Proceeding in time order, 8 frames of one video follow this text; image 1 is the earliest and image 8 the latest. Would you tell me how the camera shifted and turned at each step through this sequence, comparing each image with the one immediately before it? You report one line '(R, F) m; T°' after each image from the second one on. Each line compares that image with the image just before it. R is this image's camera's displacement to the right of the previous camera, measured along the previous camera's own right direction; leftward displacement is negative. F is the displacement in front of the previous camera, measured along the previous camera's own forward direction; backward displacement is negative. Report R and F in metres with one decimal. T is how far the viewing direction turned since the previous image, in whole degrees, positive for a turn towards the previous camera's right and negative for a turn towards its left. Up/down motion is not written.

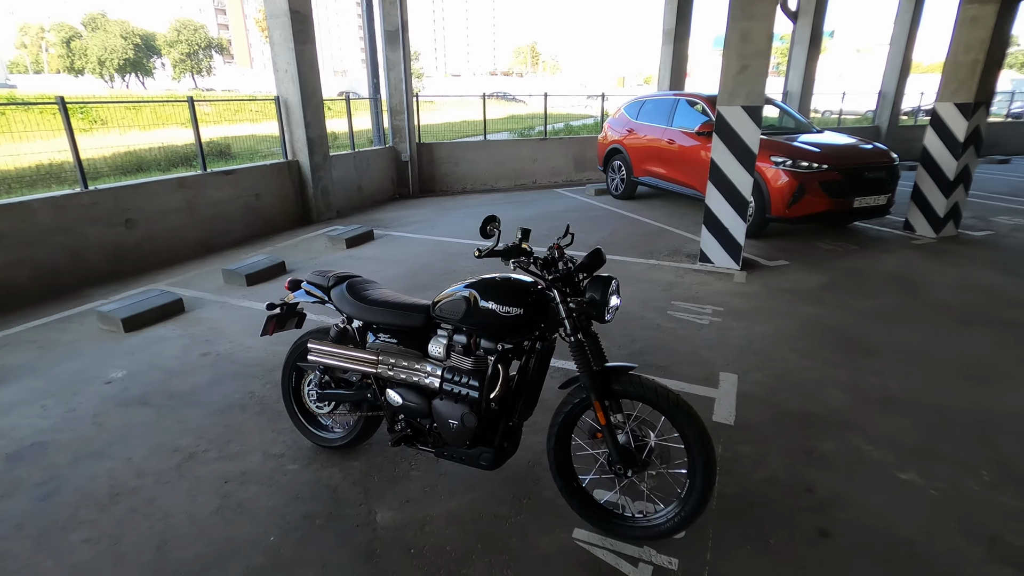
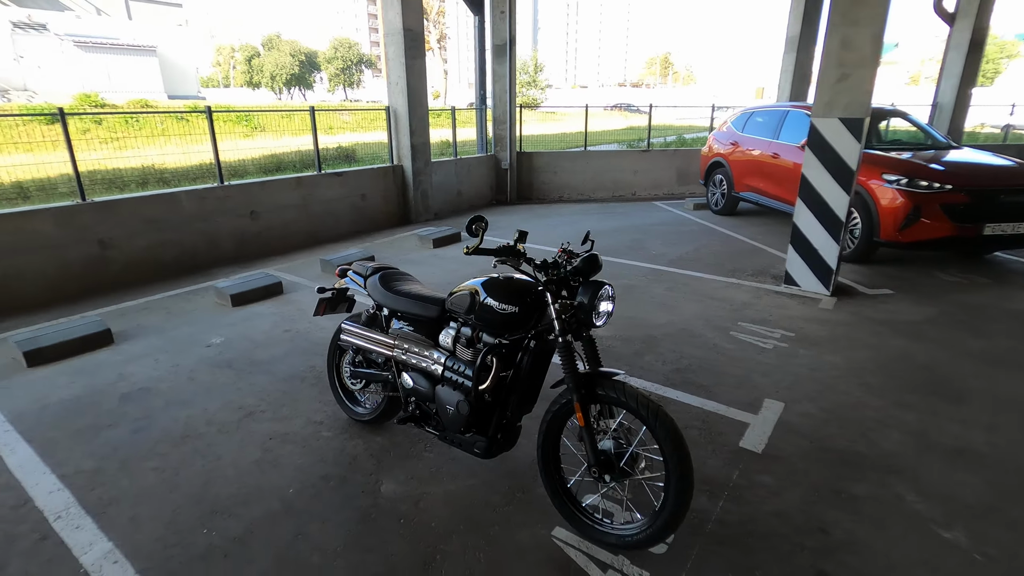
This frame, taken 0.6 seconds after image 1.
(+0.5, -0.1) m; -12°
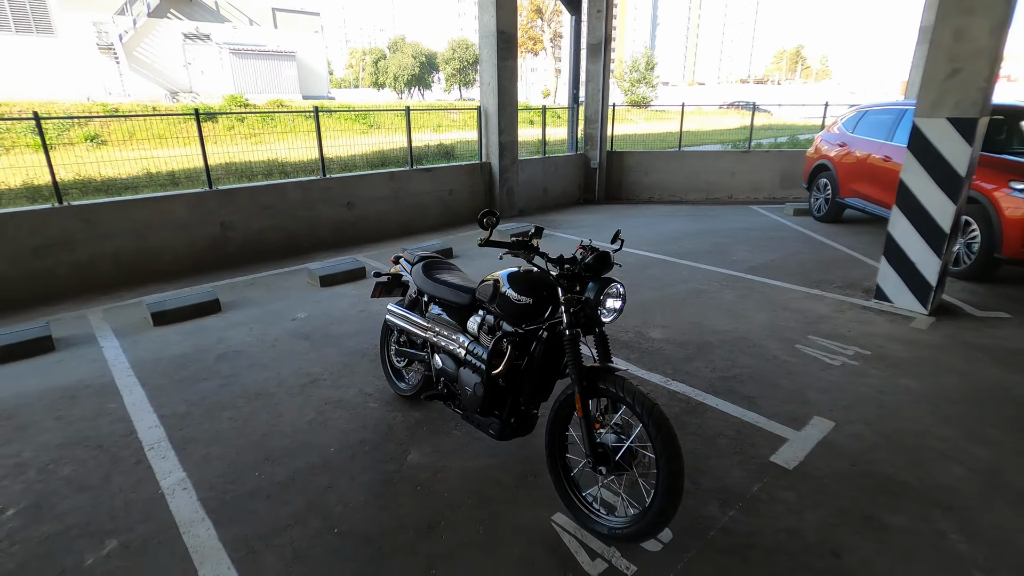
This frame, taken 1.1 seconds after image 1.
(+0.4, -0.1) m; -11°
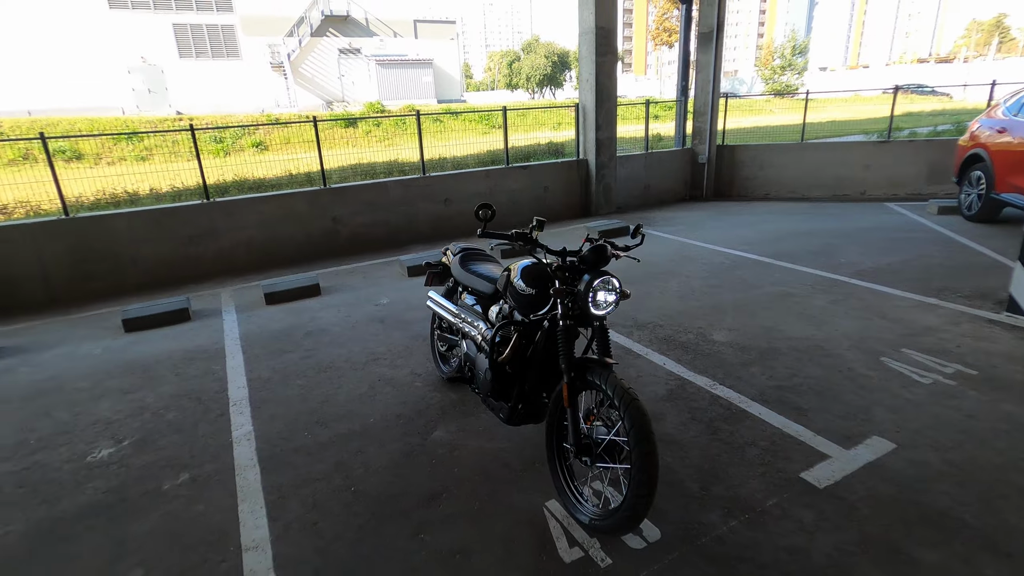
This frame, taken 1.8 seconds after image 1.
(+0.6, 0.0) m; -14°
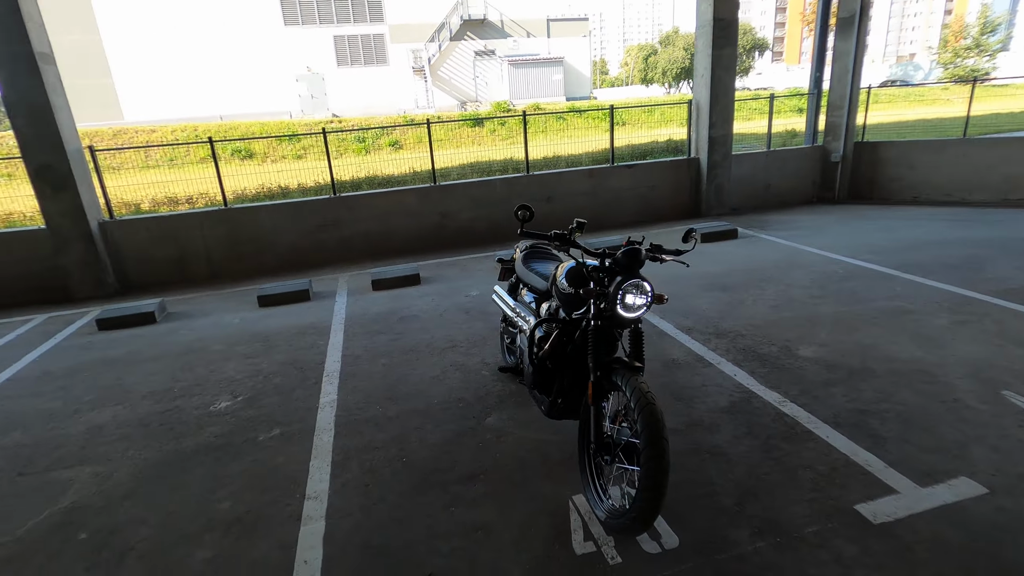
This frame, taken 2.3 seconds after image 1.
(+0.4, -0.1) m; -13°
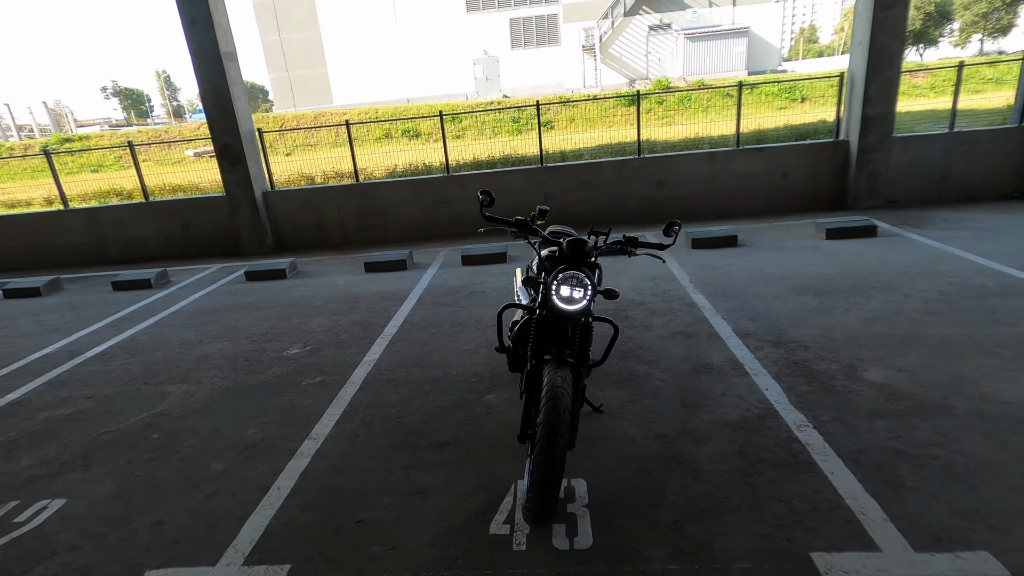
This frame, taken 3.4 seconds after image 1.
(+1.0, +0.1) m; -17°
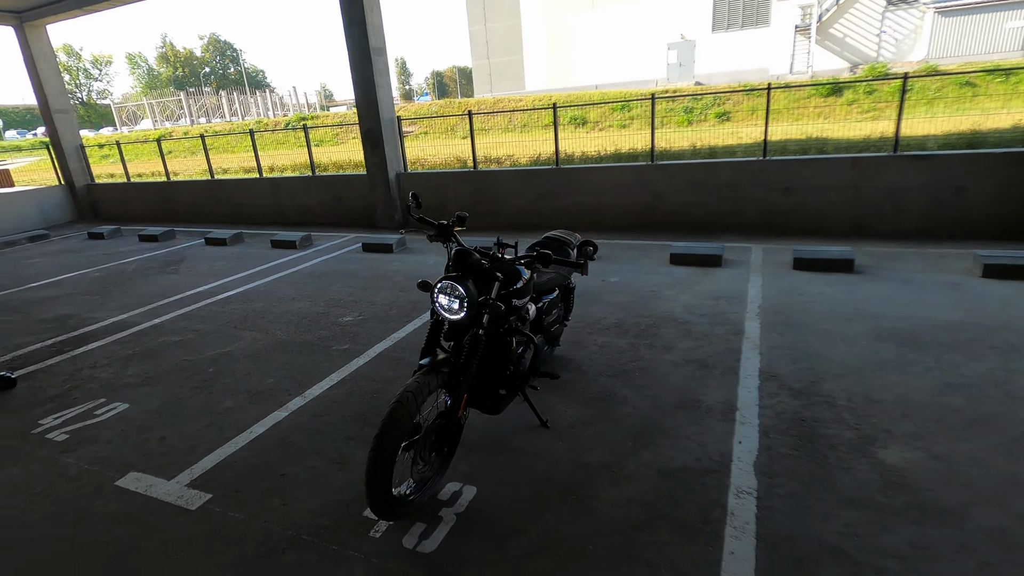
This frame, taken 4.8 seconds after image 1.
(+1.3, +0.2) m; -19°
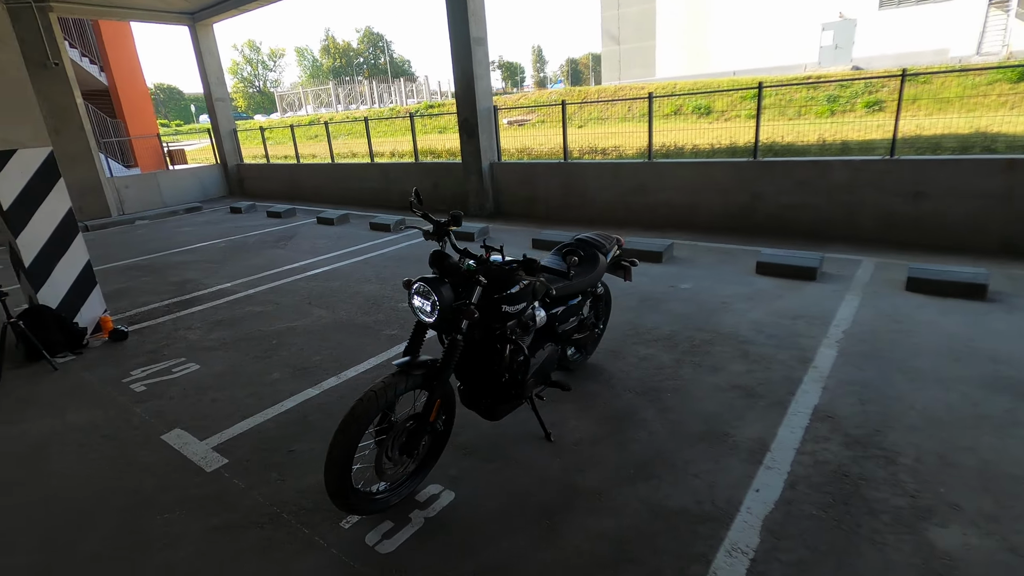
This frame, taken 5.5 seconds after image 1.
(+0.6, +0.2) m; -13°
